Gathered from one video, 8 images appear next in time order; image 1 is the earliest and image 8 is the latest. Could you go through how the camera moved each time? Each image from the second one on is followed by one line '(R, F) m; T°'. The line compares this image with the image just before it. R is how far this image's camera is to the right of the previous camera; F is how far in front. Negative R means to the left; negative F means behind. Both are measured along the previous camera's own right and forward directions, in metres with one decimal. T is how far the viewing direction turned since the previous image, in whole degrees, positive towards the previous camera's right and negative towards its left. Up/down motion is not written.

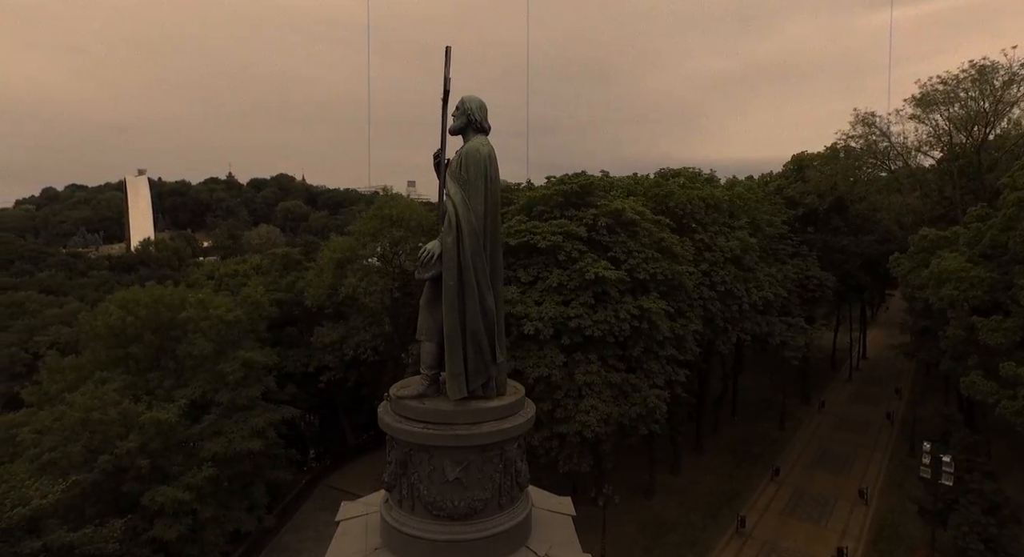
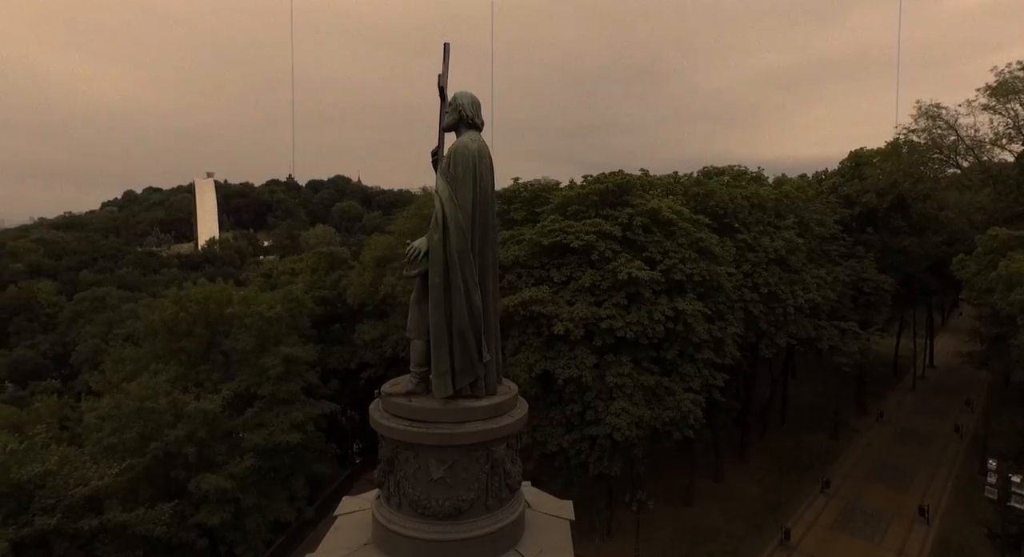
(+0.4, +0.1) m; -5°
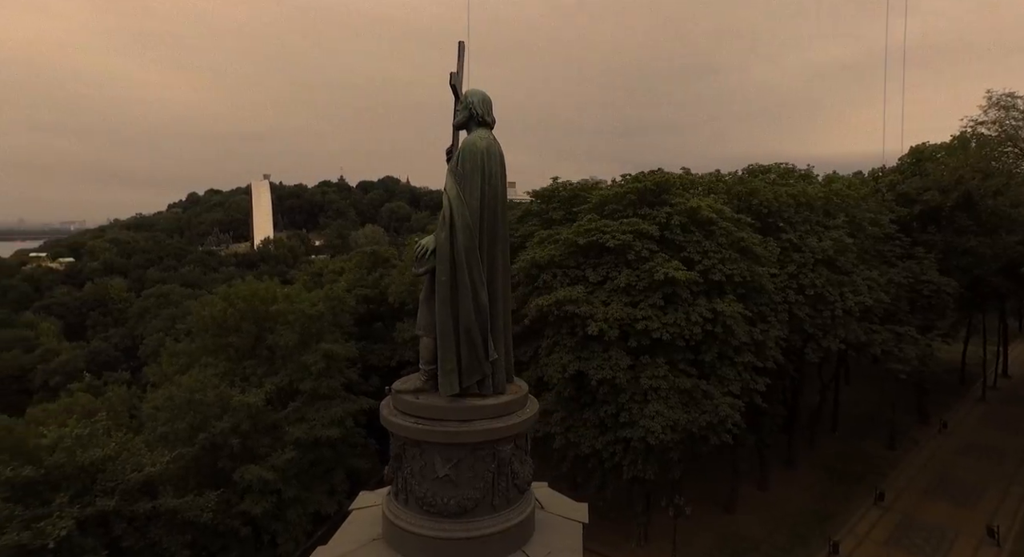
(+0.2, 0.0) m; -4°
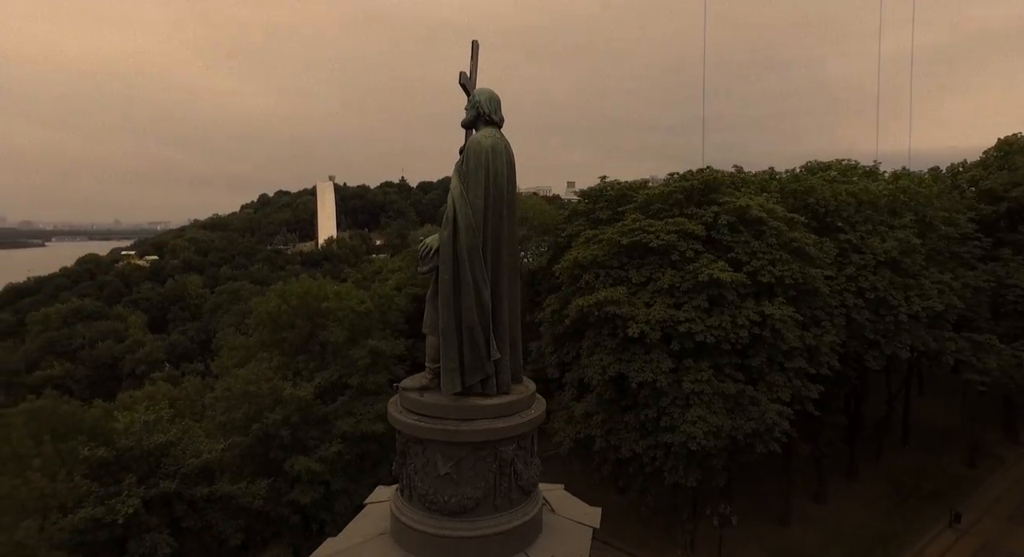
(+0.3, 0.0) m; -5°
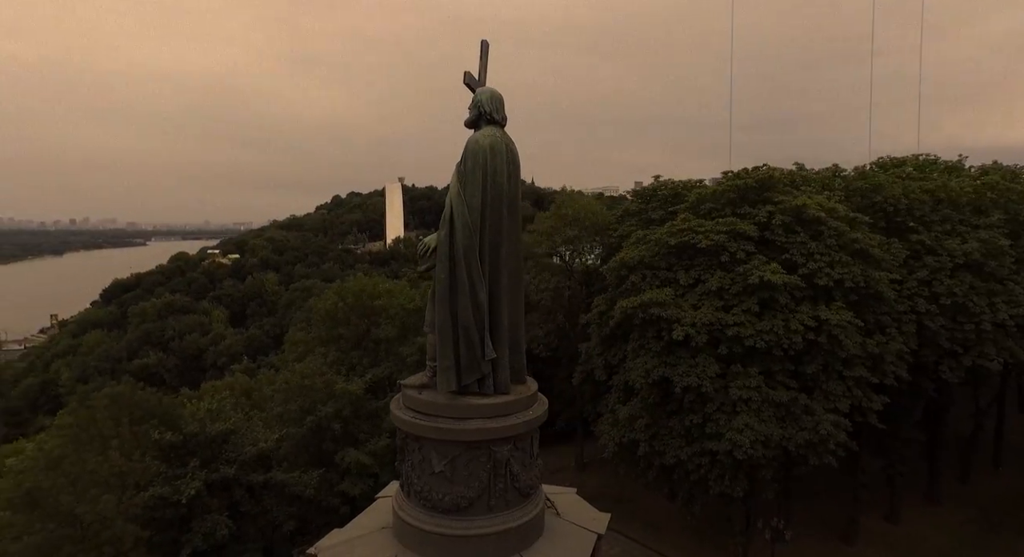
(+0.4, 0.0) m; -6°
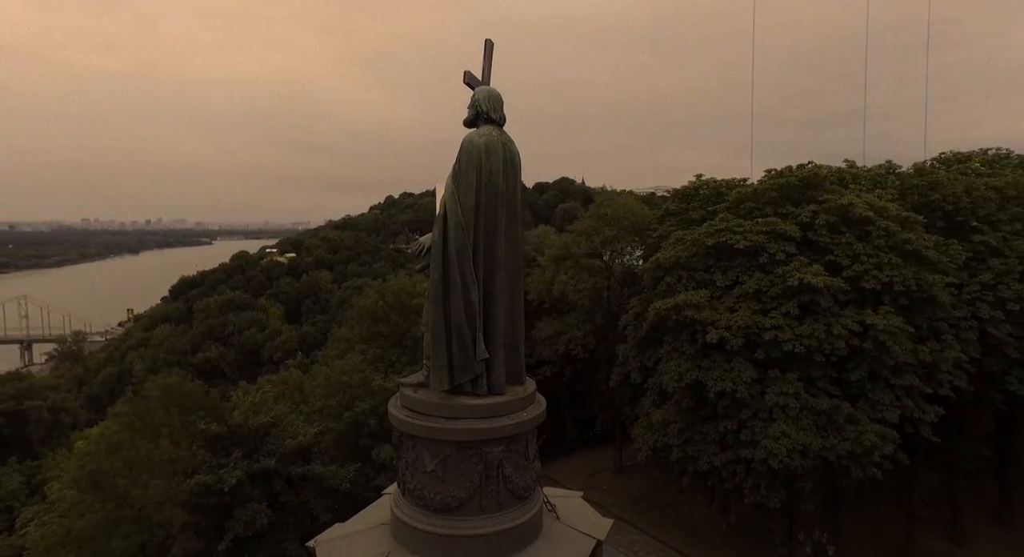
(+0.3, 0.0) m; -5°
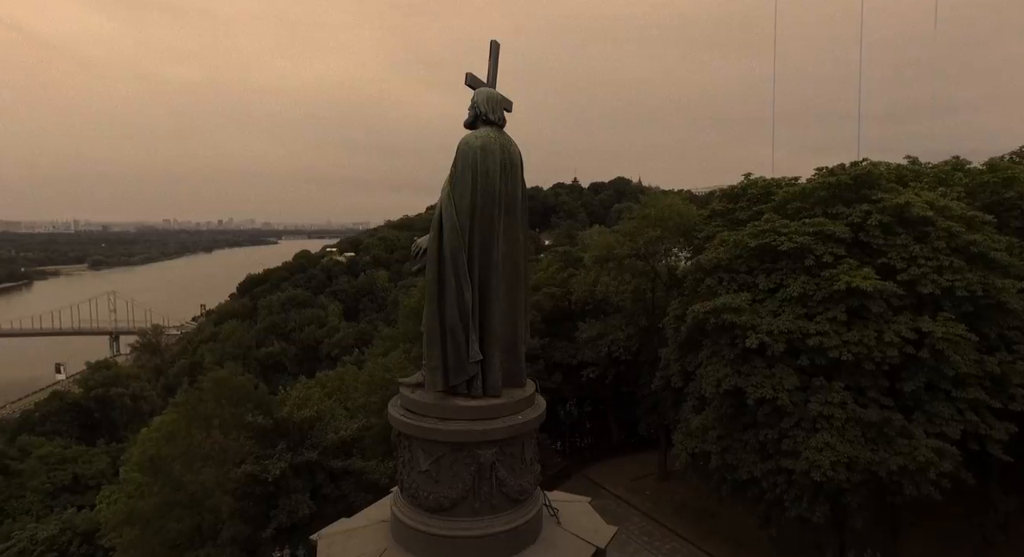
(+0.4, 0.0) m; -5°
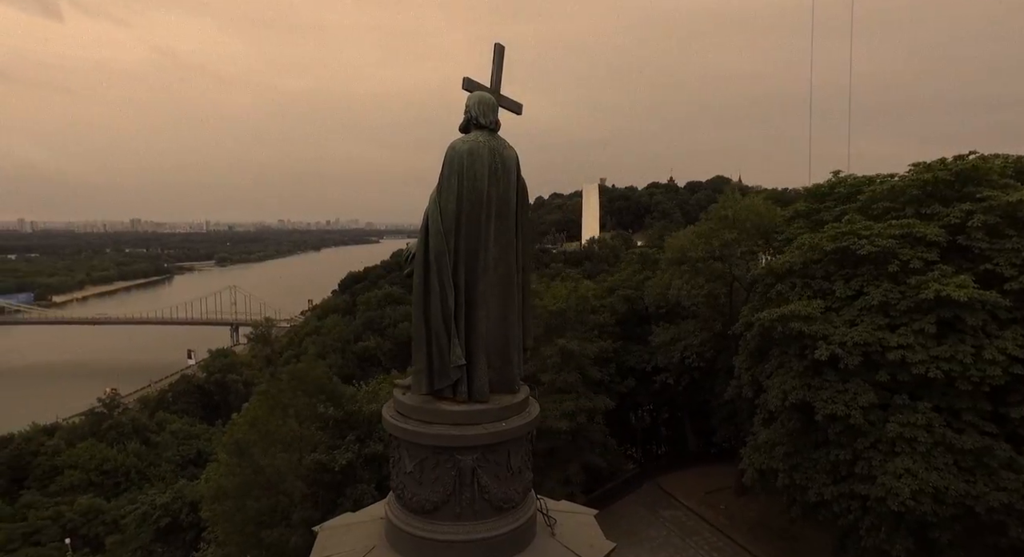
(+0.7, +0.1) m; -9°
